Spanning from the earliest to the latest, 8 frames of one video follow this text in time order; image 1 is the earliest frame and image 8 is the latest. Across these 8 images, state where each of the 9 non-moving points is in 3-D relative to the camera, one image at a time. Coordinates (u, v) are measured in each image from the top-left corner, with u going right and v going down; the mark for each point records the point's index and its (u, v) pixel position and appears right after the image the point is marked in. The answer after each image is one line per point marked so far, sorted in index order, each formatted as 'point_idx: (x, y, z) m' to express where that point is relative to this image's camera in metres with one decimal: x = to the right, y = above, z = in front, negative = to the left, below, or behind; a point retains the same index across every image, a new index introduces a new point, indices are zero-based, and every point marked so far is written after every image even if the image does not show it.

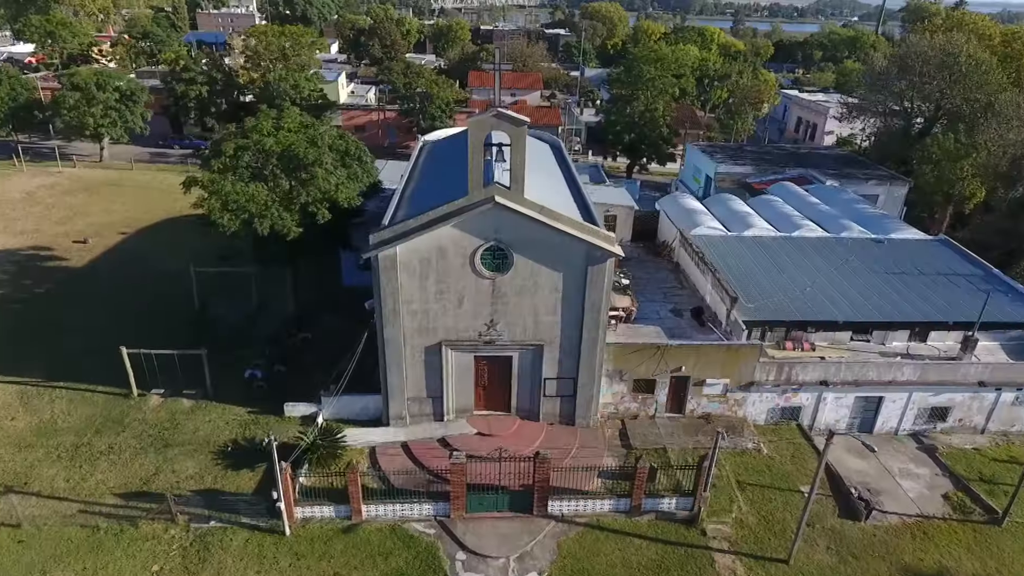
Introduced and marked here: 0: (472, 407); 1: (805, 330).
0: (-1.1, -3.3, +16.8) m
1: (+8.9, -1.3, +18.7) m
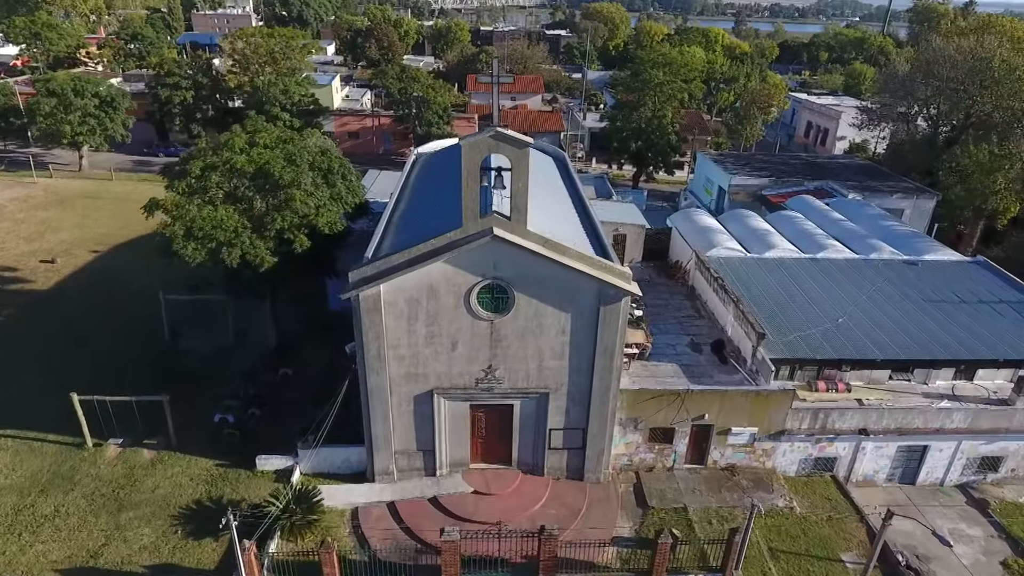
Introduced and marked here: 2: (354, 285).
0: (-1.1, -4.2, +14.9) m
1: (+8.9, -2.2, +16.8) m
2: (-3.3, 0.0, +12.7) m
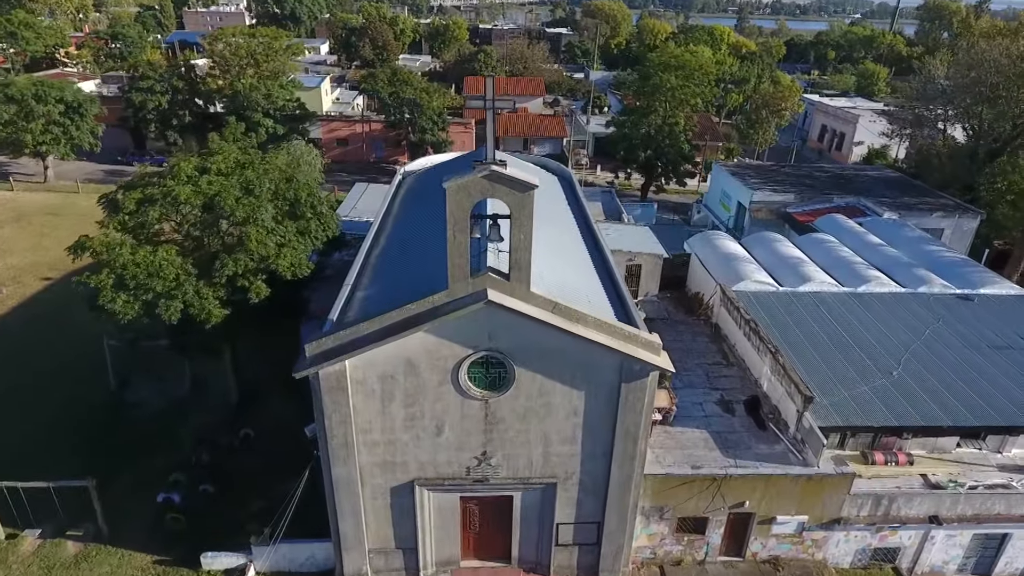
0: (-1.1, -5.4, +12.3) m
1: (+8.9, -3.4, +14.1) m
2: (-3.3, -1.2, +10.0) m
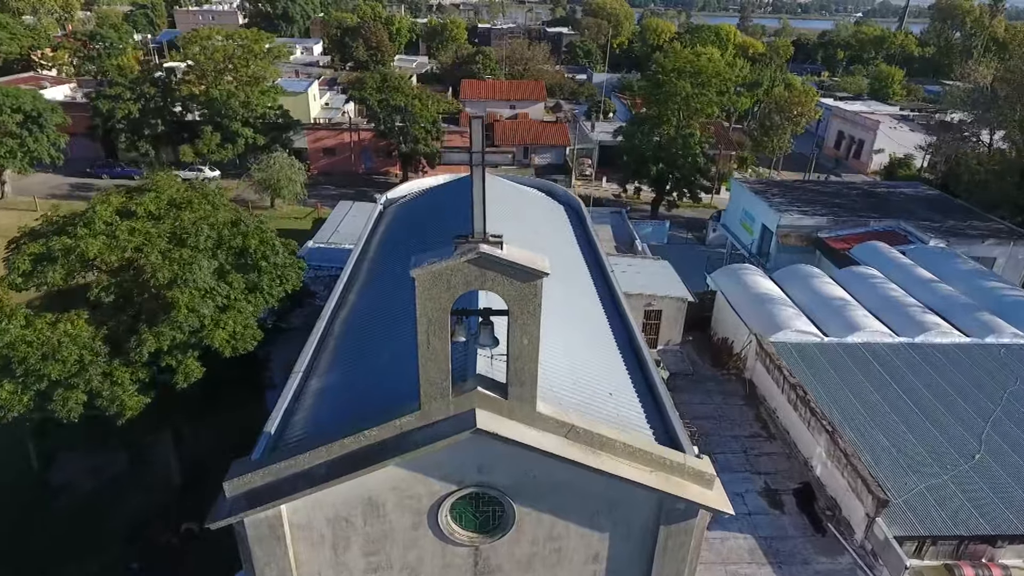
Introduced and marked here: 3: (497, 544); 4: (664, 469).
0: (-1.1, -6.8, +9.5) m
1: (+8.9, -4.8, +11.4) m
2: (-3.3, -2.5, +7.2) m
3: (-0.2, -3.3, +7.8) m
4: (+1.8, -2.2, +7.4) m
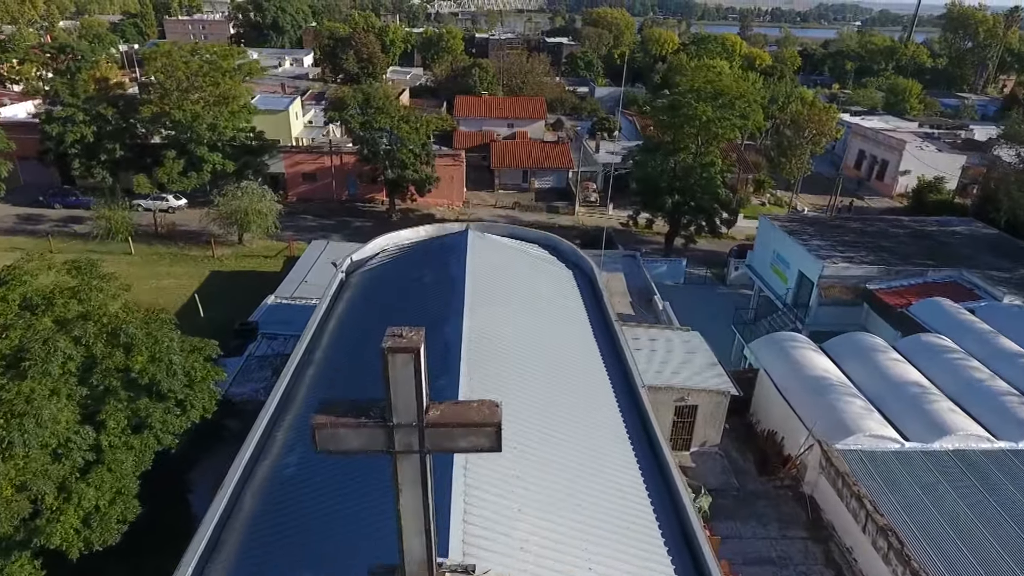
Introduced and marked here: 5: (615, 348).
0: (-1.2, -8.6, +5.9) m
1: (+8.8, -6.6, +7.8) m
2: (-3.4, -4.4, +3.7) m
3: (-0.3, -5.1, +4.3) m
4: (+1.7, -4.0, +3.9) m
5: (+2.2, -1.4, +12.2) m
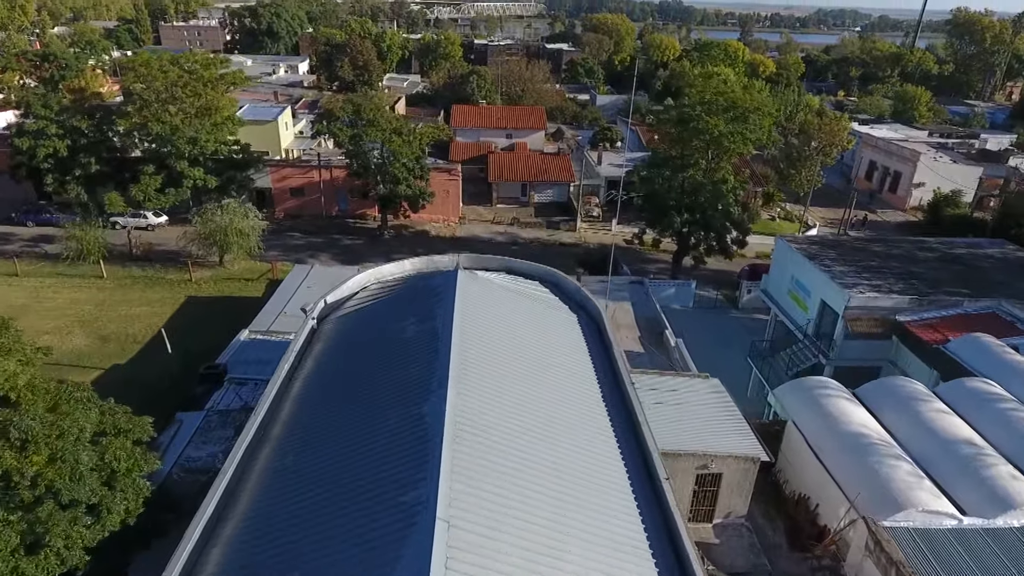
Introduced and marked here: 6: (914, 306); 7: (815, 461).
0: (-1.2, -9.5, +4.1) m
1: (+8.7, -7.5, +6.0) m
2: (-3.4, -5.2, +1.9) m
3: (-0.3, -6.0, +2.5) m
4: (+1.7, -4.9, +2.1) m
5: (+2.2, -2.4, +10.5) m
6: (+12.2, -0.5, +18.6) m
7: (+6.3, -3.5, +12.8) m
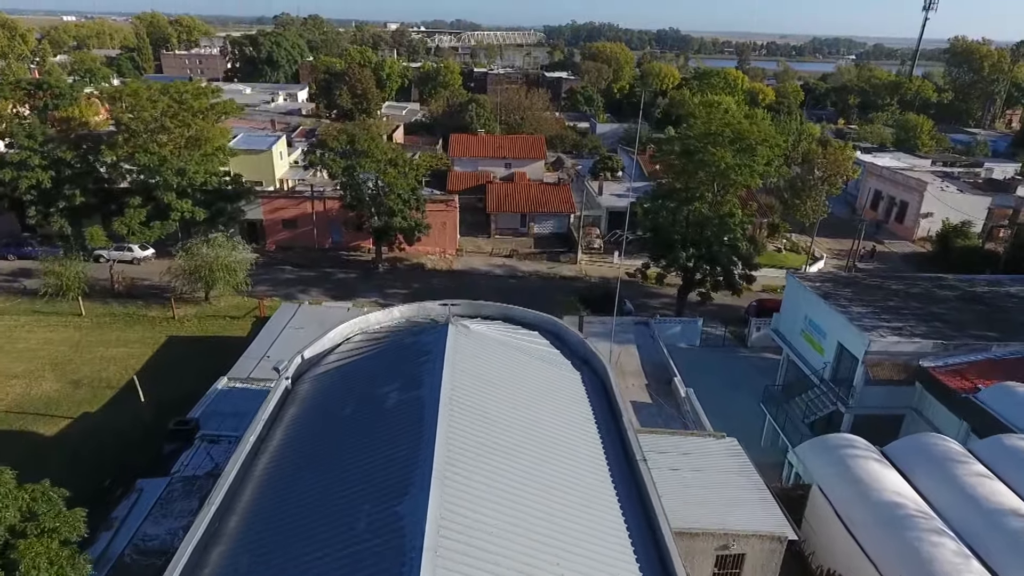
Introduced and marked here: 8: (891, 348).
0: (-1.3, -10.2, +2.6) m
1: (+8.7, -8.3, +4.6) m
2: (-3.5, -5.8, +0.6) m
3: (-0.4, -6.5, +1.1) m
4: (+1.6, -5.4, +0.8) m
5: (+2.1, -3.3, +9.2) m
6: (+12.2, -1.8, +17.5) m
7: (+6.2, -4.6, +11.5) m
8: (+10.7, -1.7, +17.4) m
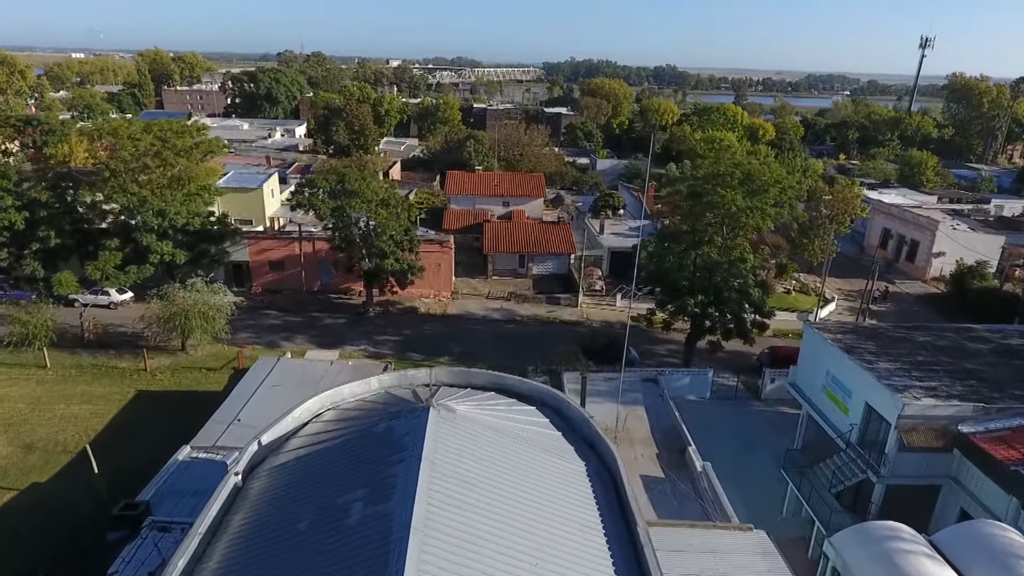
0: (-1.4, -10.9, +0.5) m
1: (+8.6, -9.1, +2.6) m
2: (-3.6, -6.4, -1.3) m
3: (-0.5, -7.2, -0.8) m
4: (+1.5, -6.0, -1.1) m
5: (+2.0, -4.3, +7.5) m
6: (+12.0, -3.3, +15.8) m
7: (+6.1, -5.7, +9.7) m
8: (+10.6, -3.2, +15.7) m
